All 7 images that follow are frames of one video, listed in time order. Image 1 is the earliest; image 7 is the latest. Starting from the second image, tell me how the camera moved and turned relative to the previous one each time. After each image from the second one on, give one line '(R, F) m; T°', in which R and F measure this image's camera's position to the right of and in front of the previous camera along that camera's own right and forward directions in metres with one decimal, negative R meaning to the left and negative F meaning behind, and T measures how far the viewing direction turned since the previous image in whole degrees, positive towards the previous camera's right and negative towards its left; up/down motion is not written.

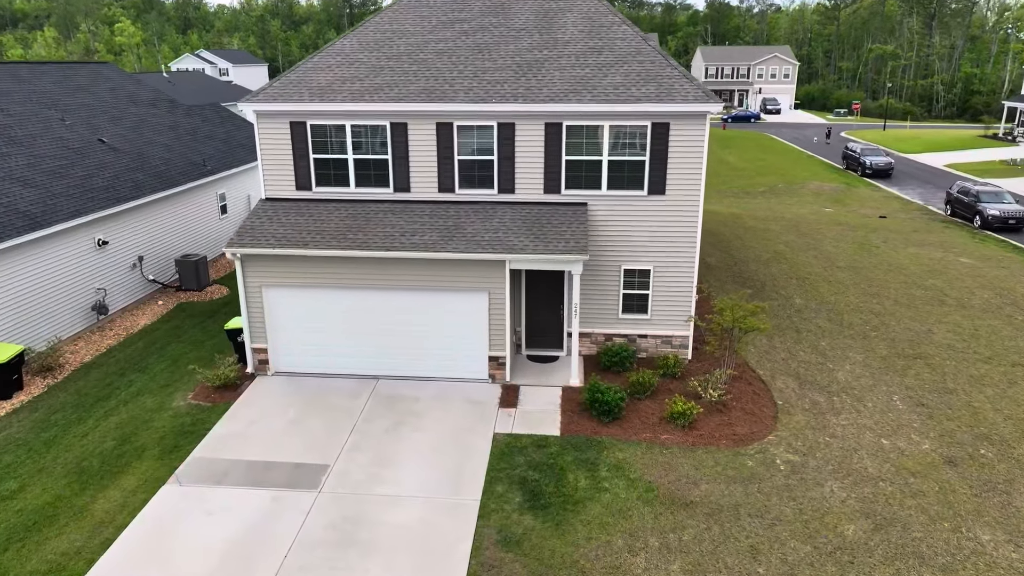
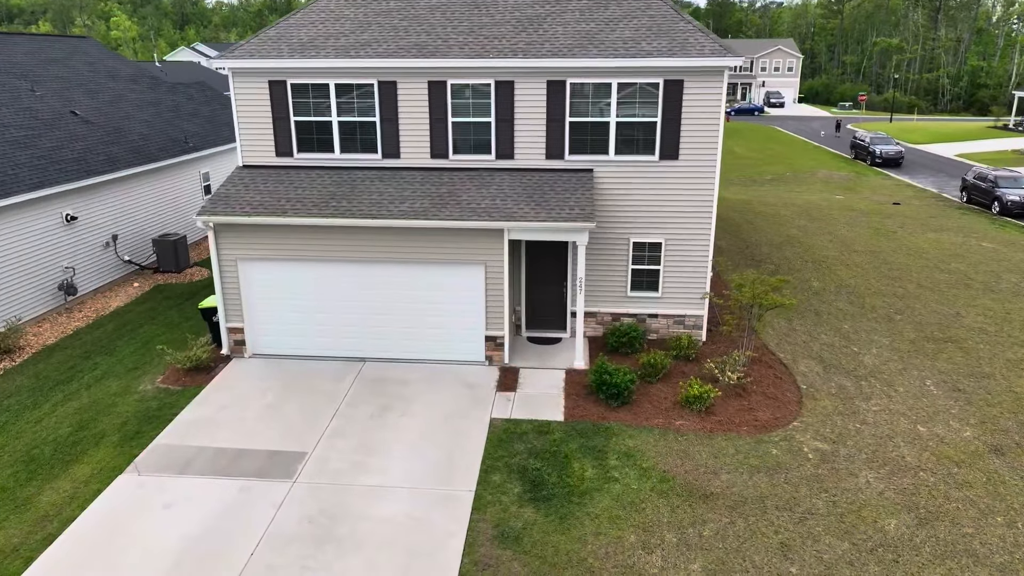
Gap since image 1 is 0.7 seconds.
(0.0, +1.2) m; 0°
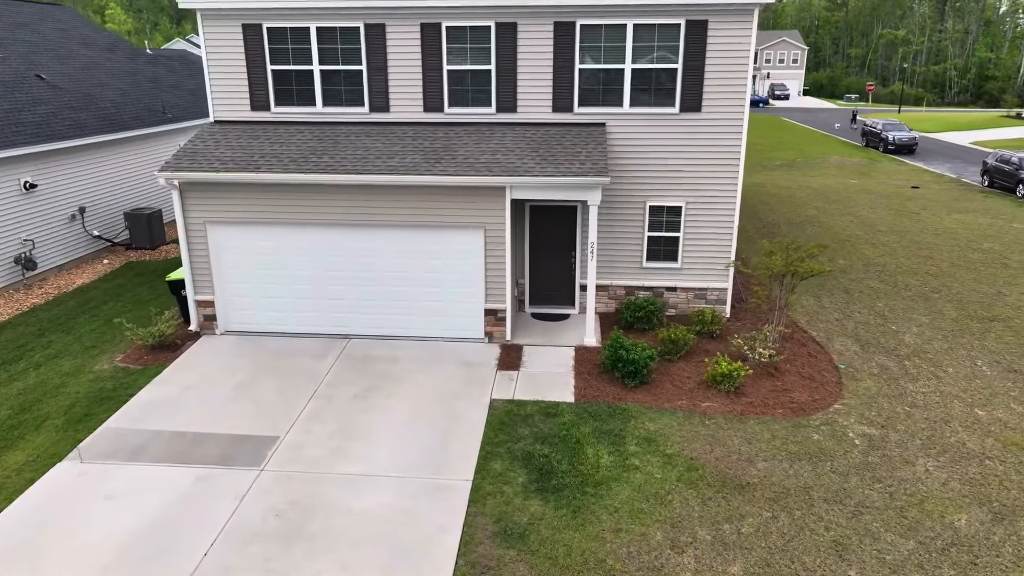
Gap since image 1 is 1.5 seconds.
(0.0, +1.4) m; 0°
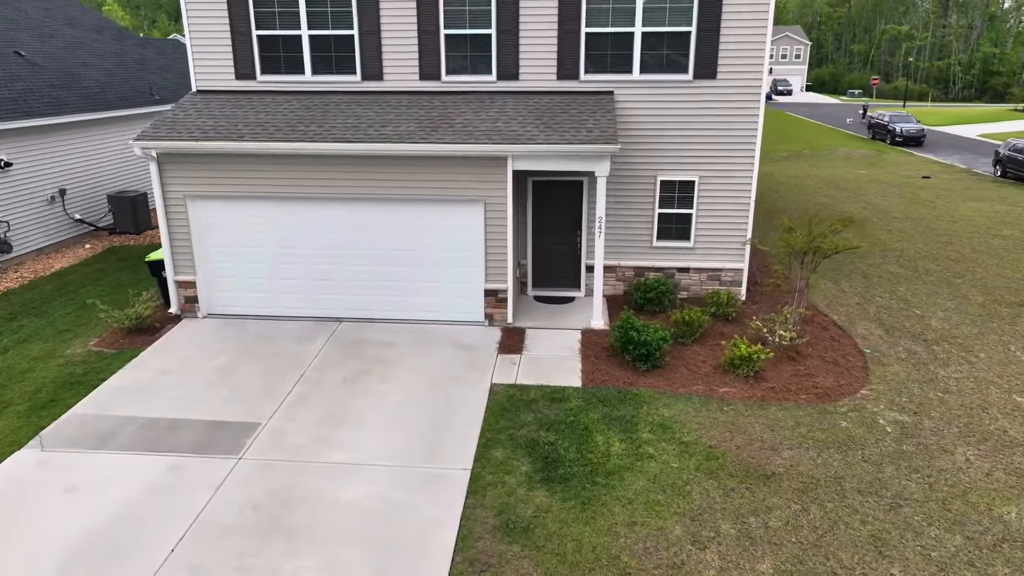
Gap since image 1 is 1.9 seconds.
(0.0, +0.7) m; 0°
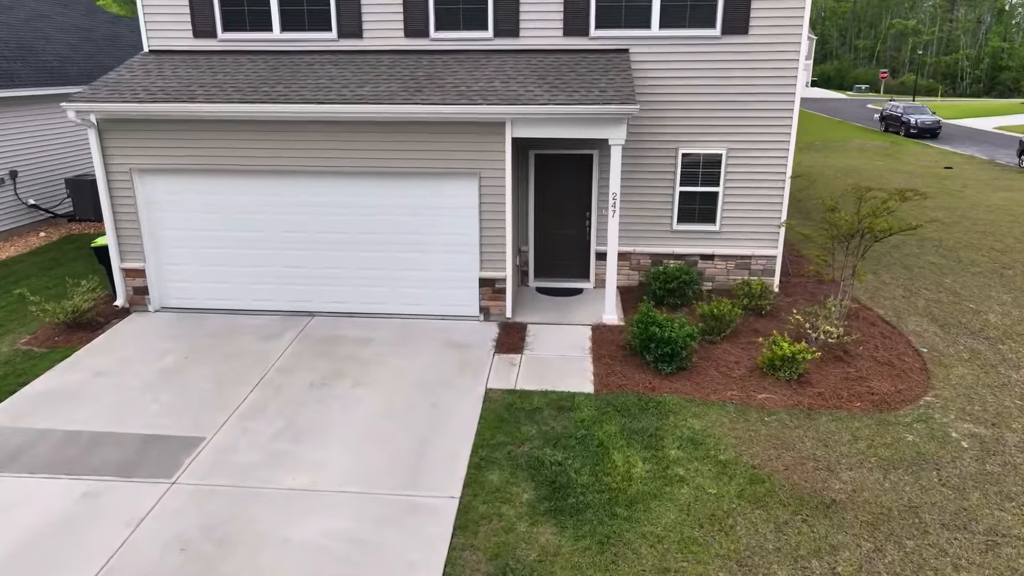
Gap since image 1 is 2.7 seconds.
(0.0, +1.5) m; 0°
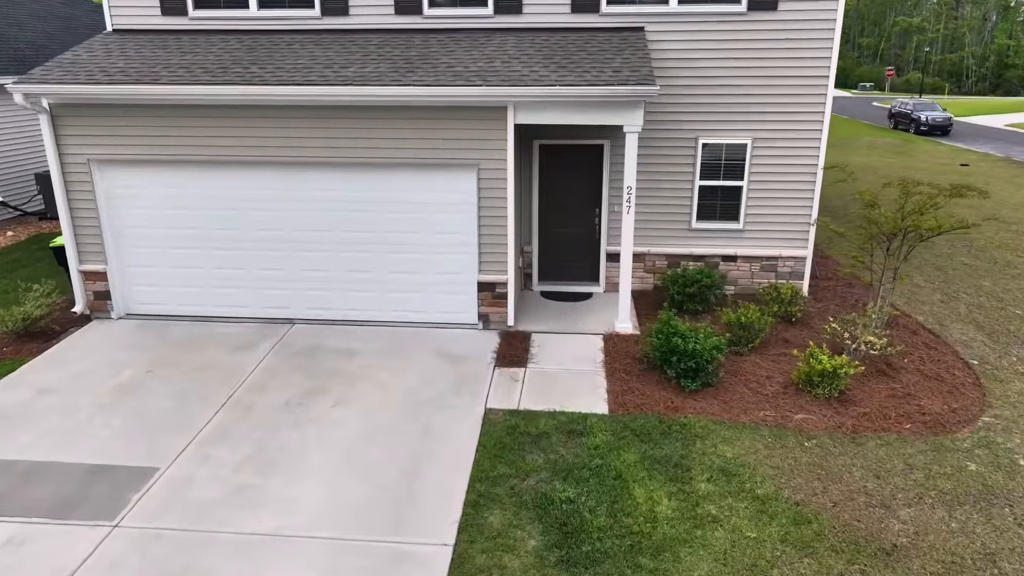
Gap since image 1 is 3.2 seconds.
(0.0, +0.9) m; 0°
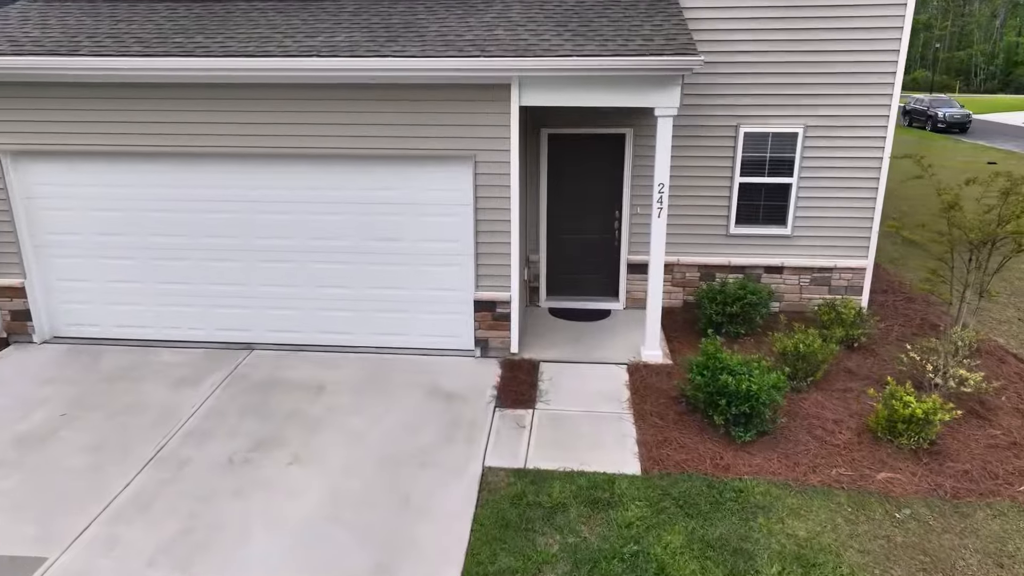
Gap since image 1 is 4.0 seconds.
(0.0, +1.5) m; 0°
